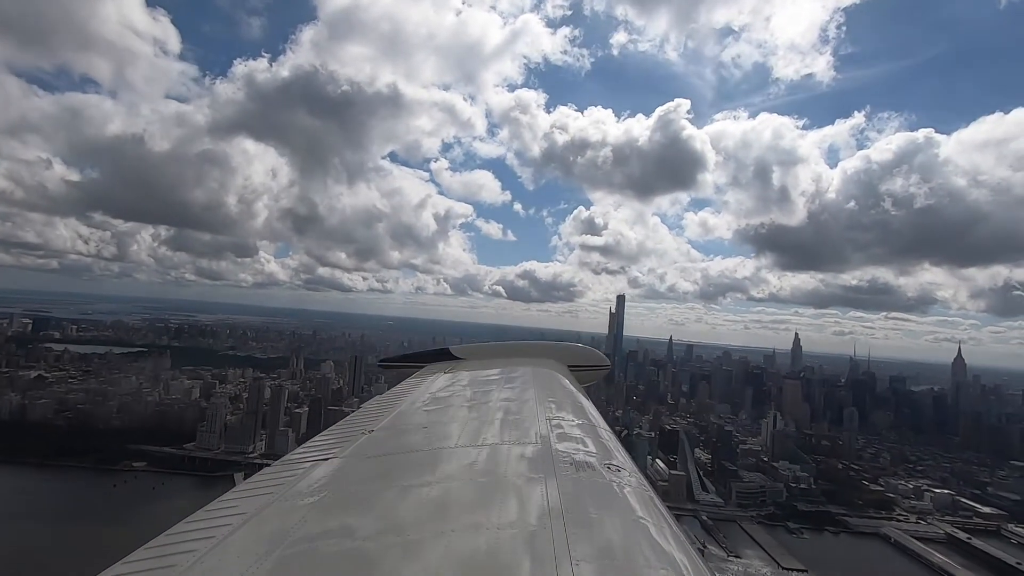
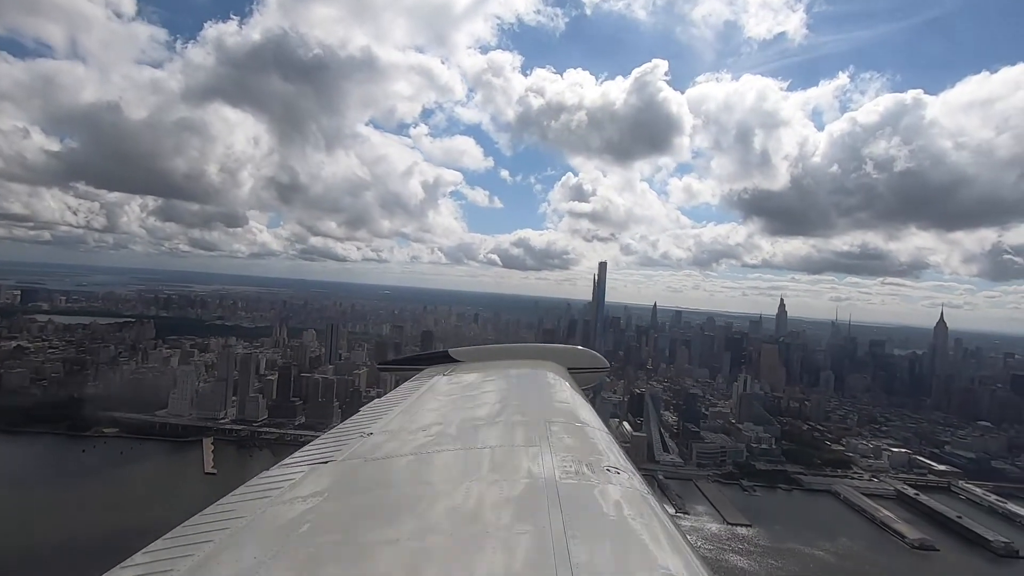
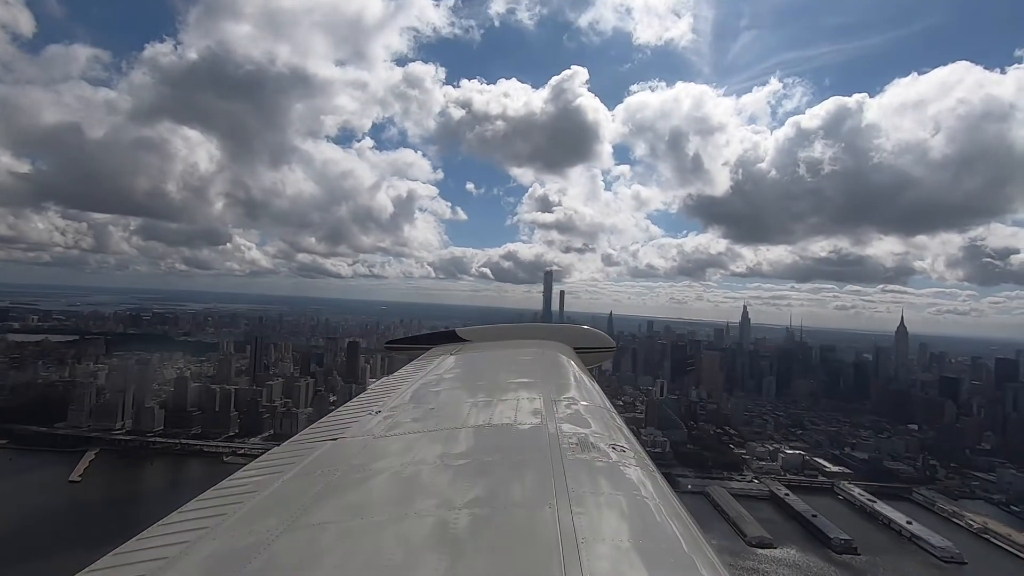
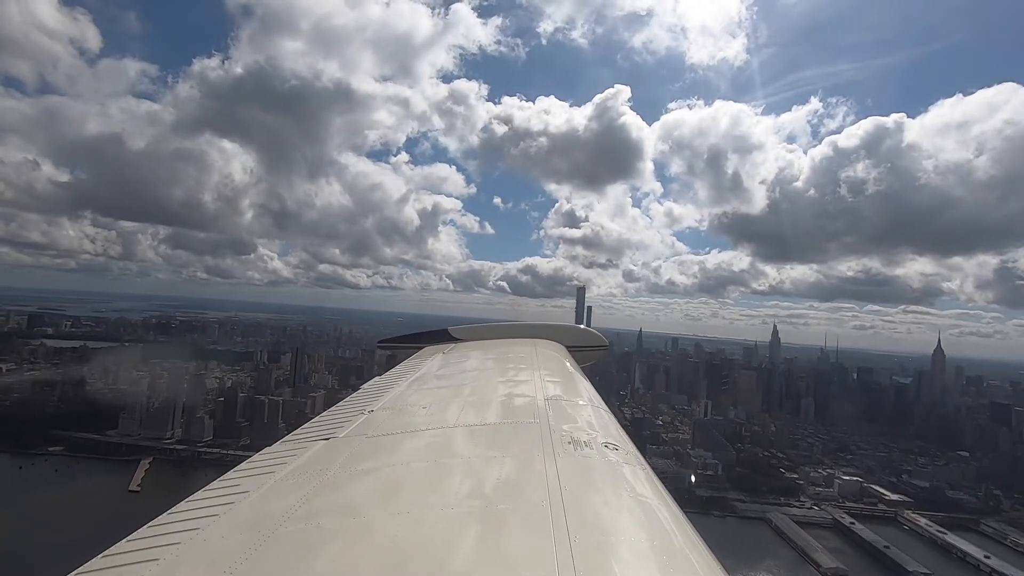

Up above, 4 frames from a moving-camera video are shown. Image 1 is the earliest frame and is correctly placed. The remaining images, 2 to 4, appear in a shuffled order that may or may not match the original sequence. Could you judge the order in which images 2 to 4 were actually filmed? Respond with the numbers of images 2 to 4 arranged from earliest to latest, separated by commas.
2, 4, 3
